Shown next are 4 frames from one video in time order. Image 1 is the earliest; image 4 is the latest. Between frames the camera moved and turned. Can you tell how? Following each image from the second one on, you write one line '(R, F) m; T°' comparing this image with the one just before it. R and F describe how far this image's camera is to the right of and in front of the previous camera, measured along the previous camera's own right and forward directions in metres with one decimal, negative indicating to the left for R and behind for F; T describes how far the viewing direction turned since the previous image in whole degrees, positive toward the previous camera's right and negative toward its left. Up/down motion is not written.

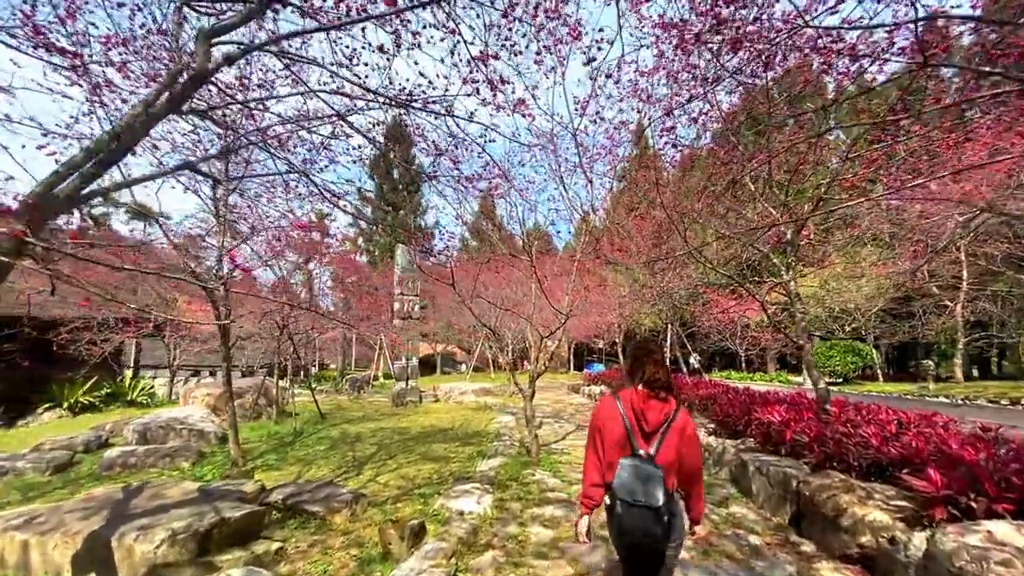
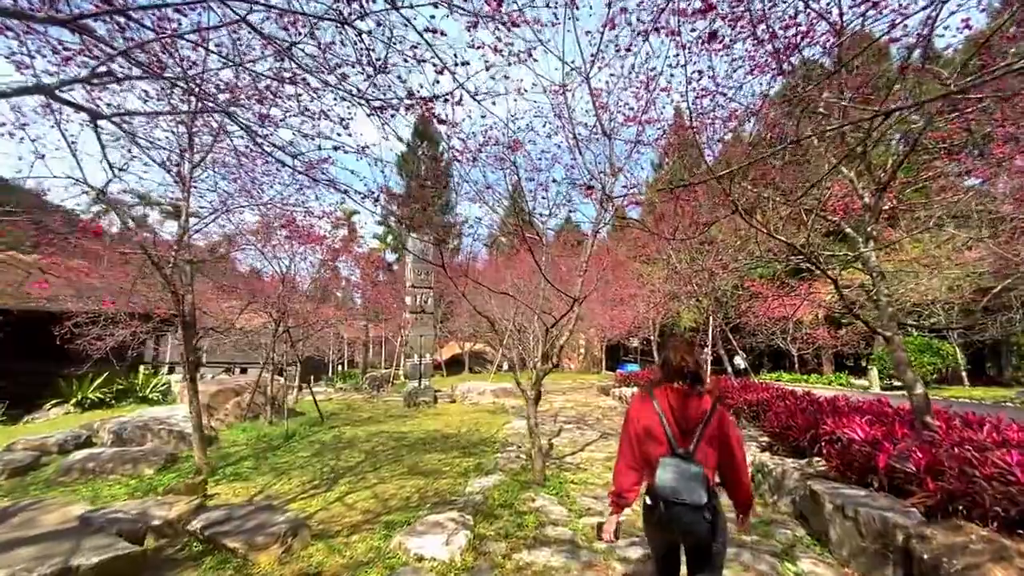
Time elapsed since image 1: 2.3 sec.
(+0.4, +1.0) m; -5°
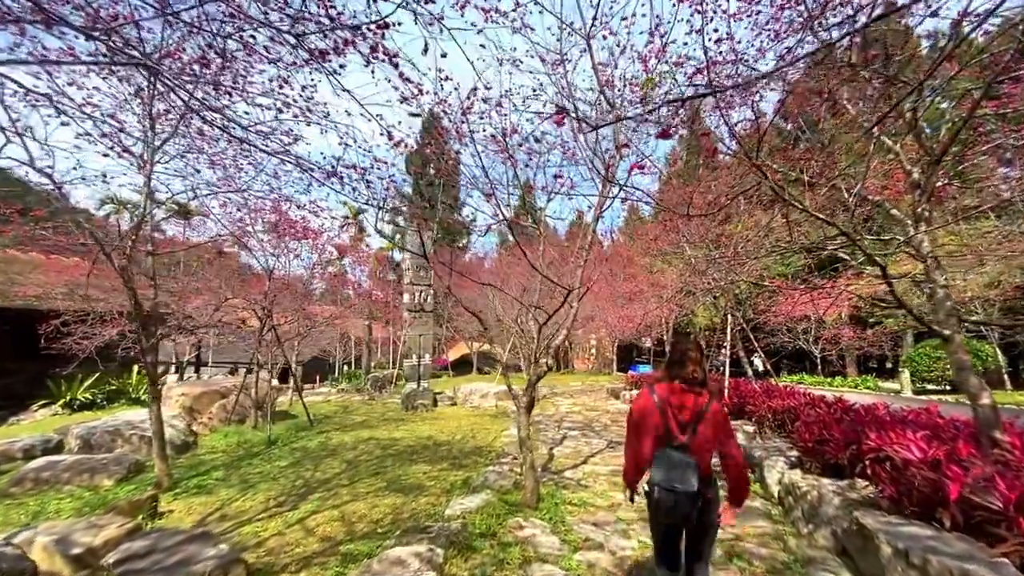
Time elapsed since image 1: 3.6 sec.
(+0.2, +0.6) m; -2°
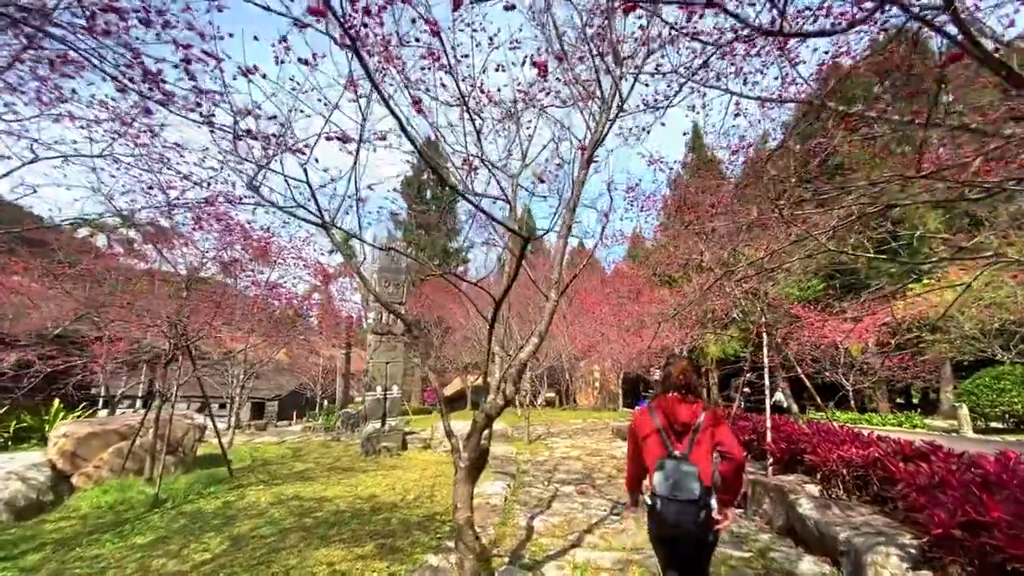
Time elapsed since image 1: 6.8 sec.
(+0.4, +1.5) m; -1°
